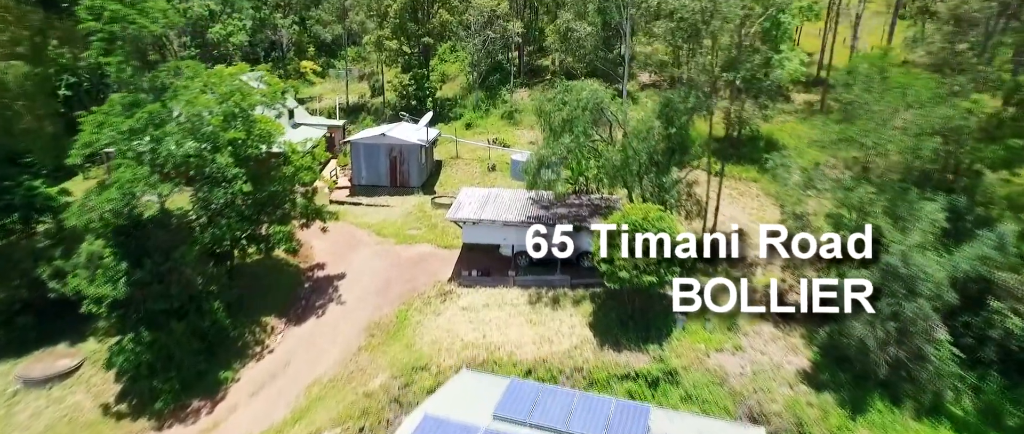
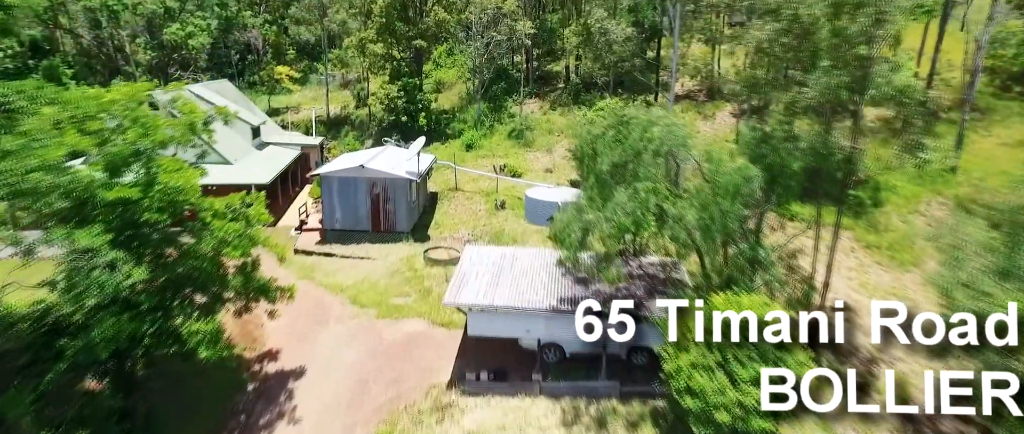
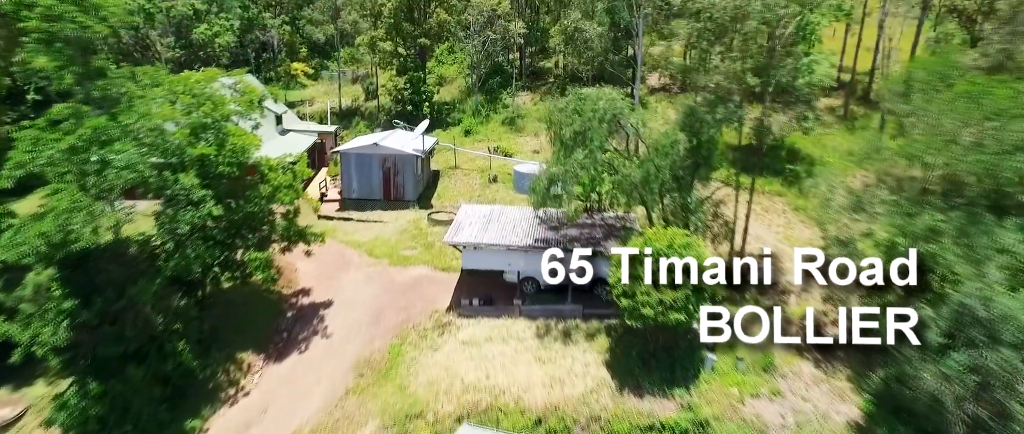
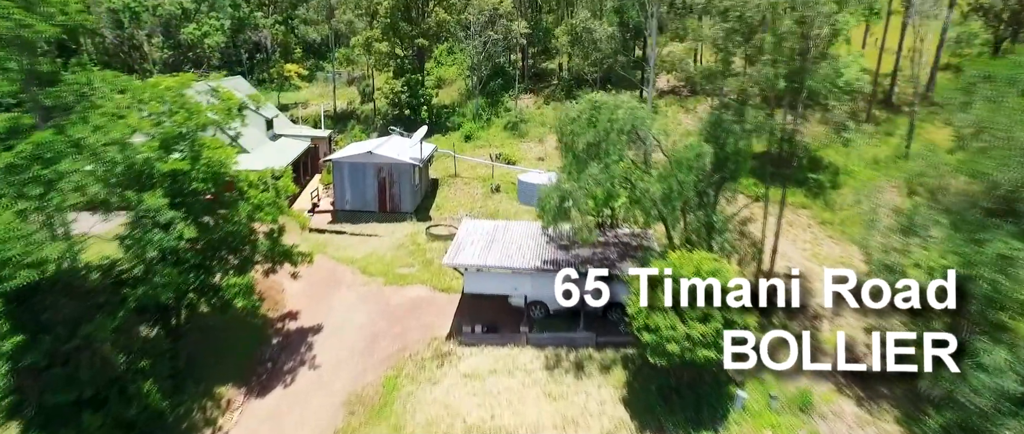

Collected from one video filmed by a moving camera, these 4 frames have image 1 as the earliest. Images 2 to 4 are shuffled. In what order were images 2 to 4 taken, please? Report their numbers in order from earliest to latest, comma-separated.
3, 4, 2
